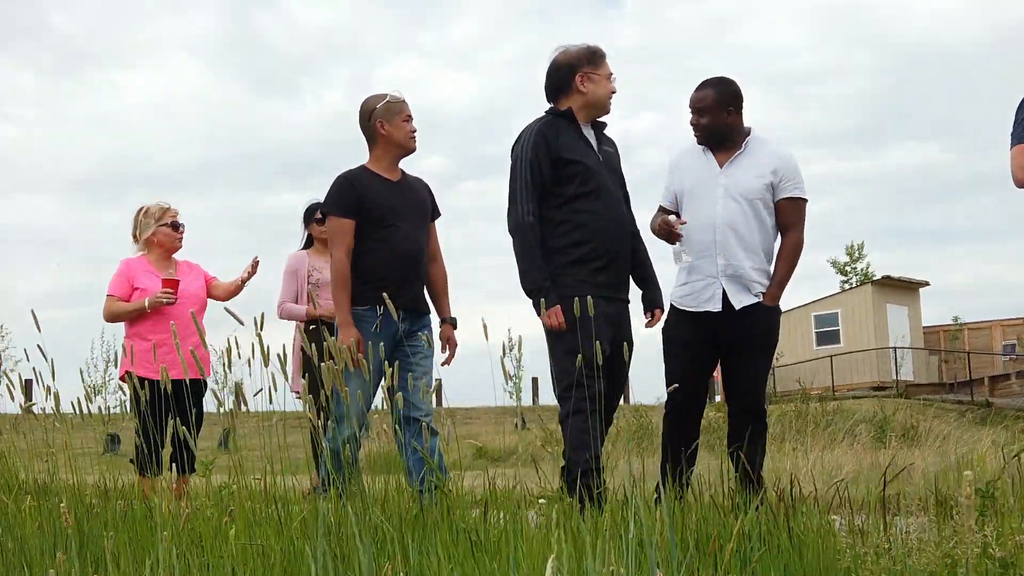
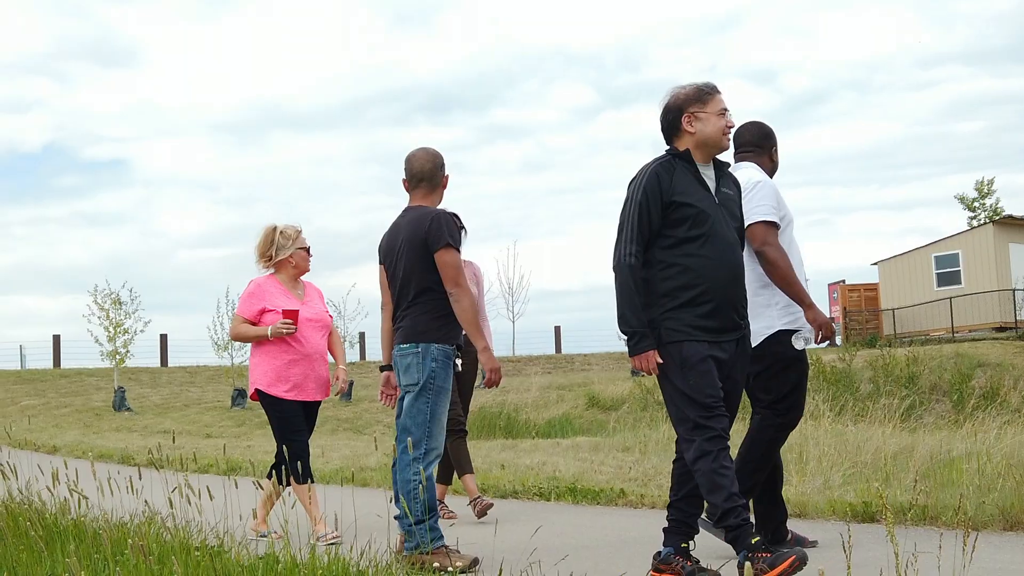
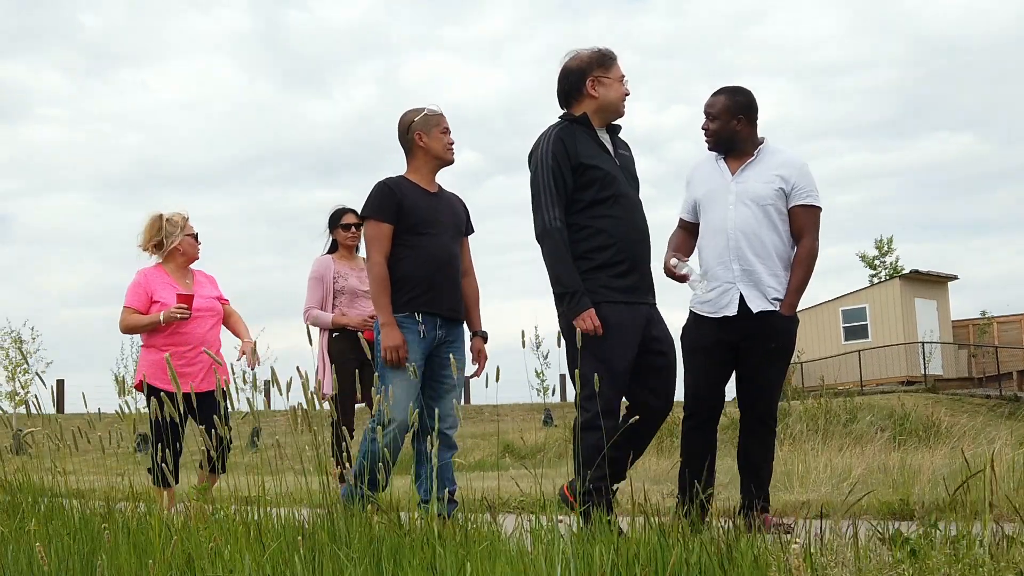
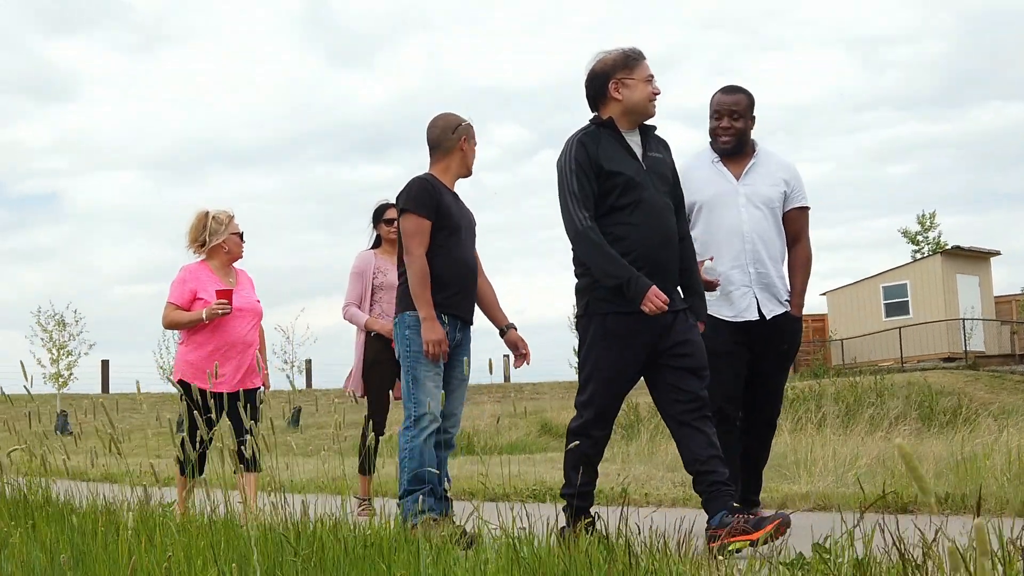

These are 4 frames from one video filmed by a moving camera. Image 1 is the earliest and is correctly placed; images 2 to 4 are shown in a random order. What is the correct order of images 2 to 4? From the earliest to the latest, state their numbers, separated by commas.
3, 4, 2
